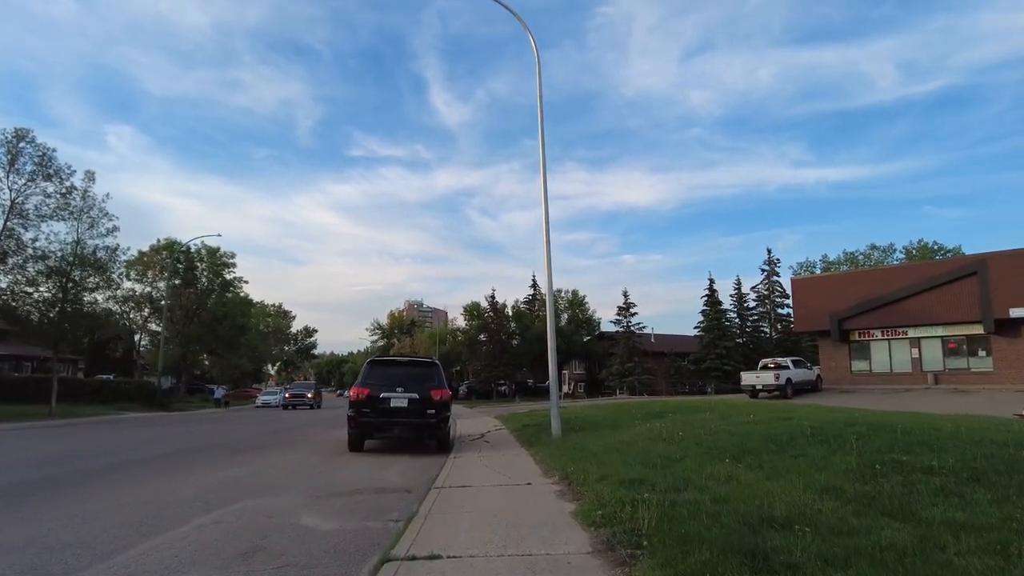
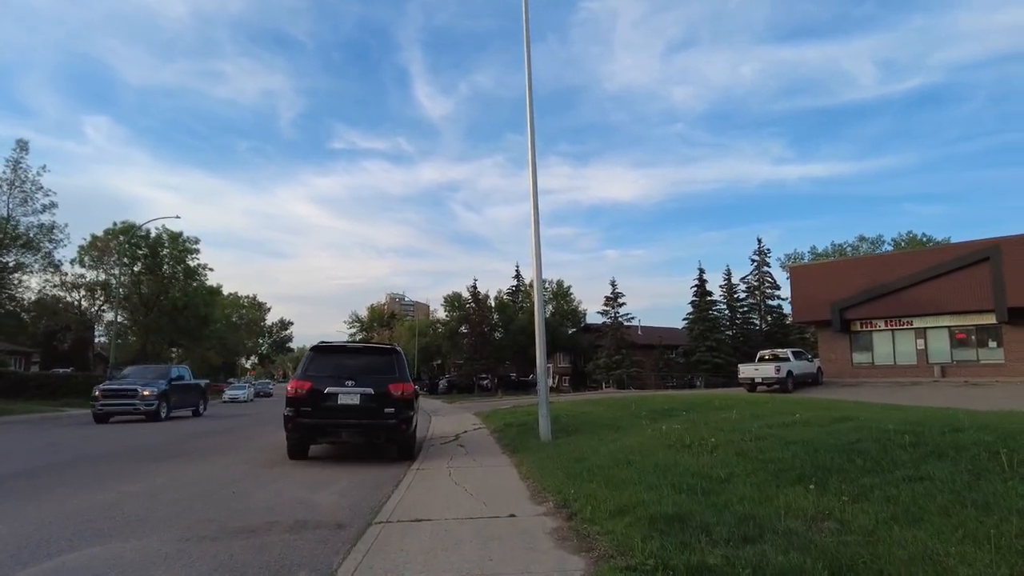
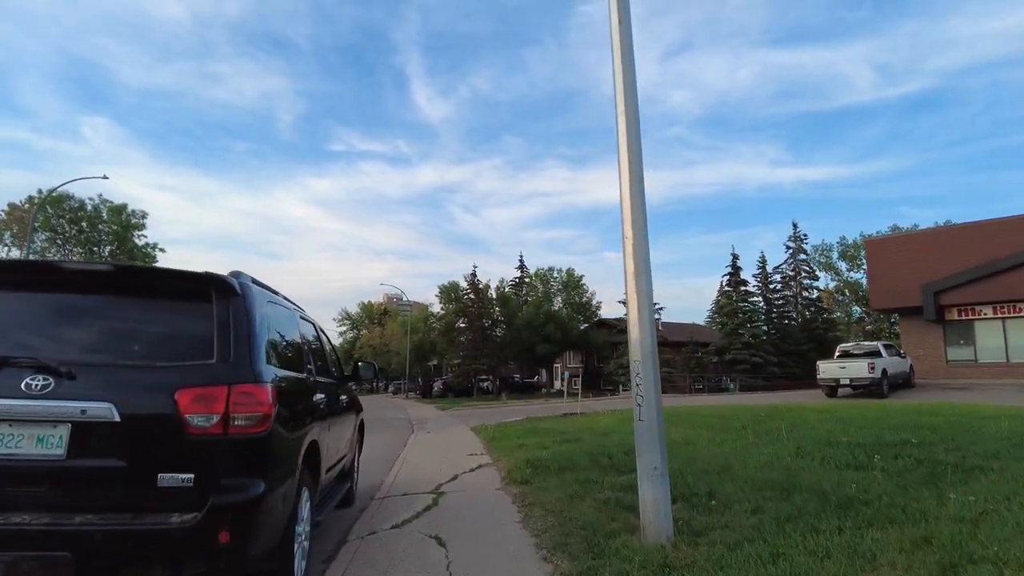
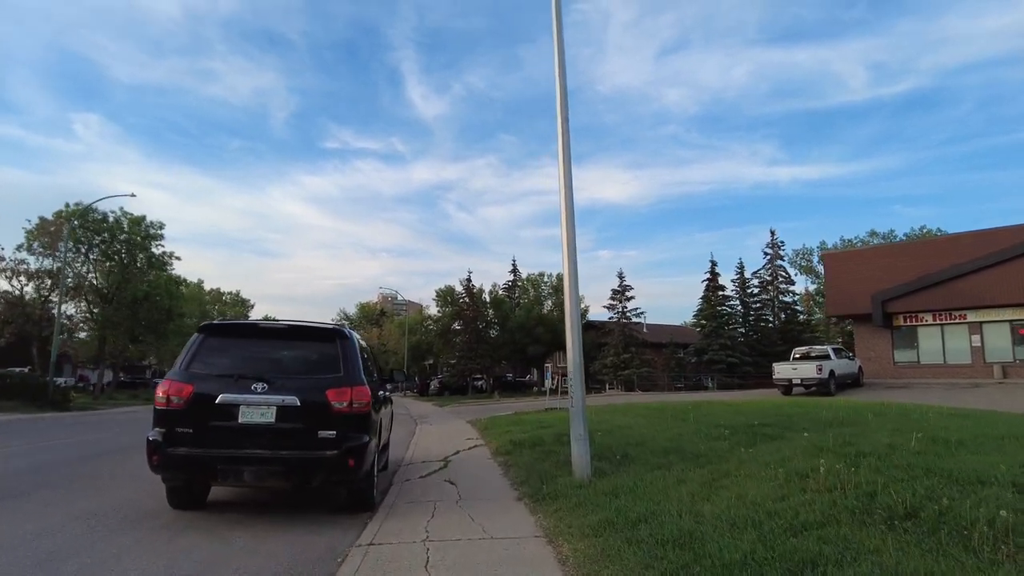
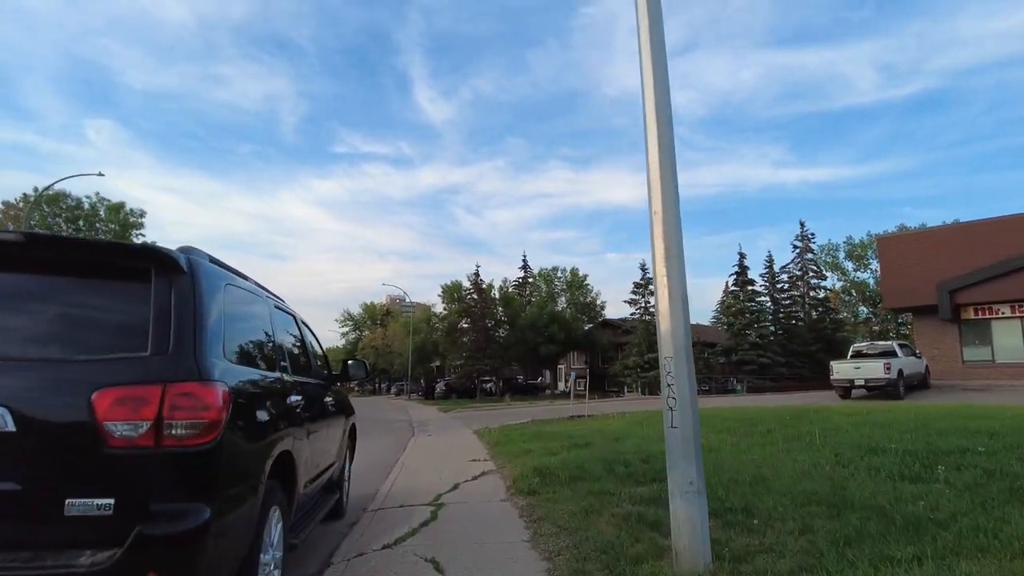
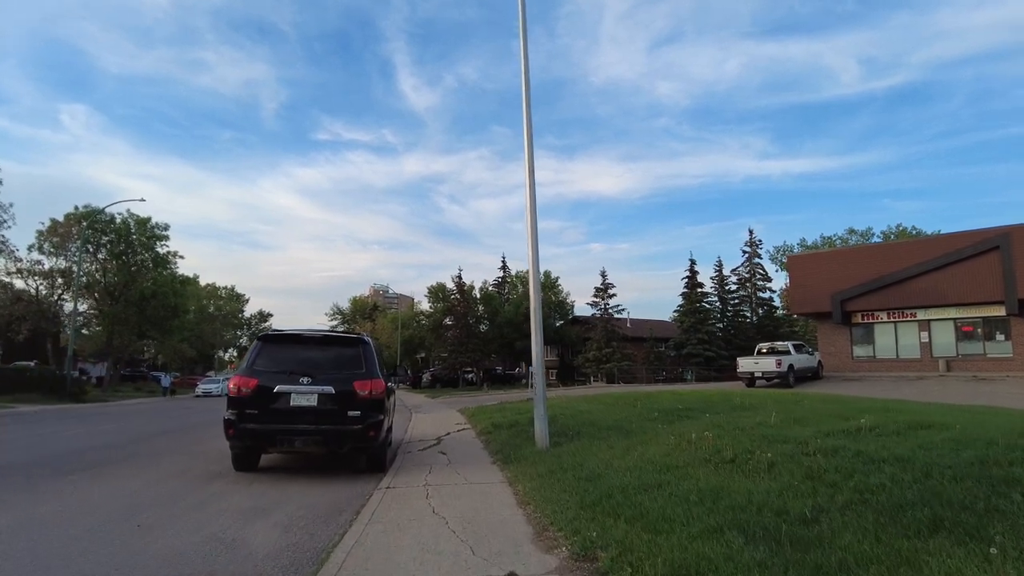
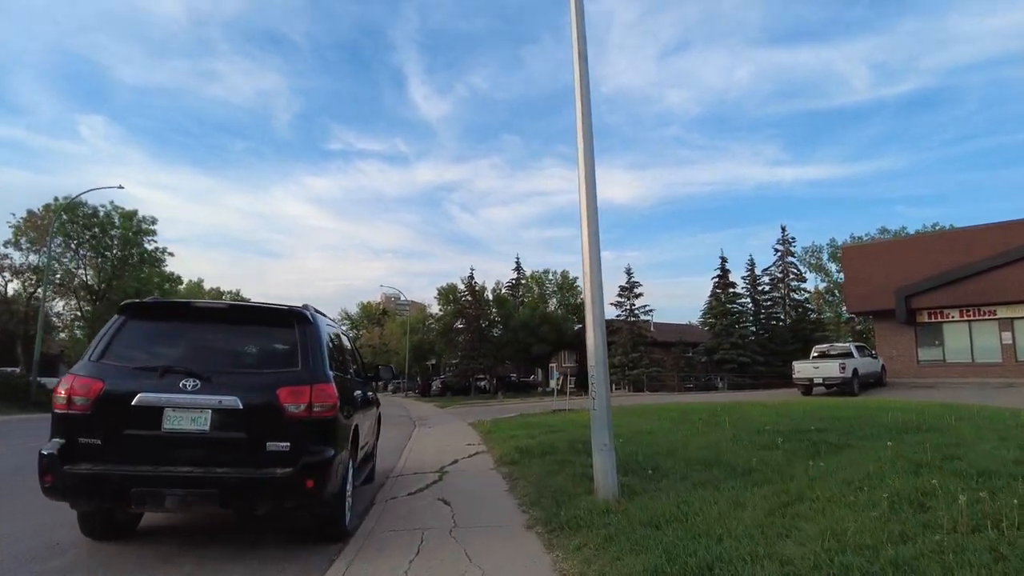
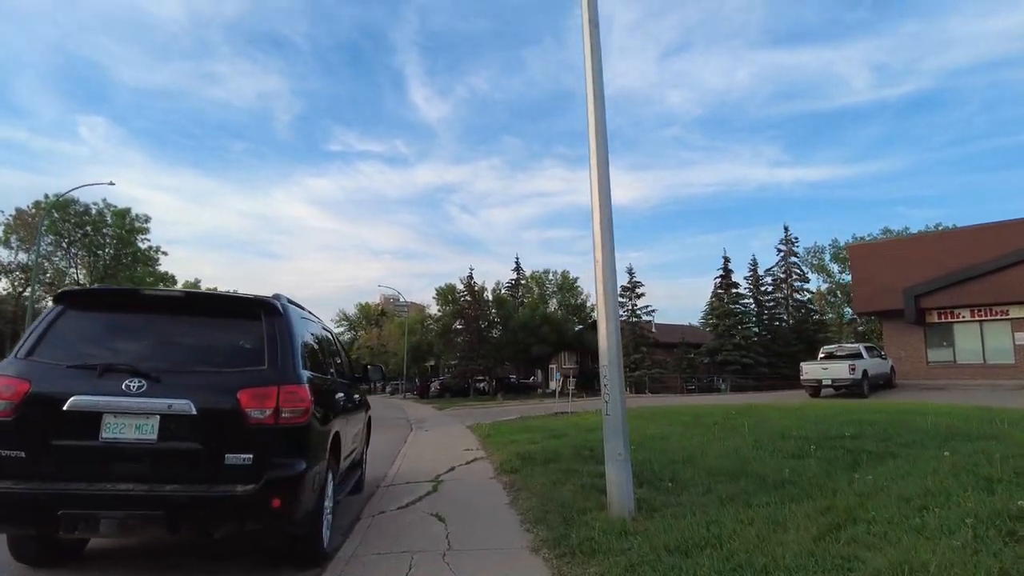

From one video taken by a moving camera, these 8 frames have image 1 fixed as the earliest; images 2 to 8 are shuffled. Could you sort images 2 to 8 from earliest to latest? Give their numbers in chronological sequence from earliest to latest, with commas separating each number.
2, 6, 4, 7, 8, 3, 5
